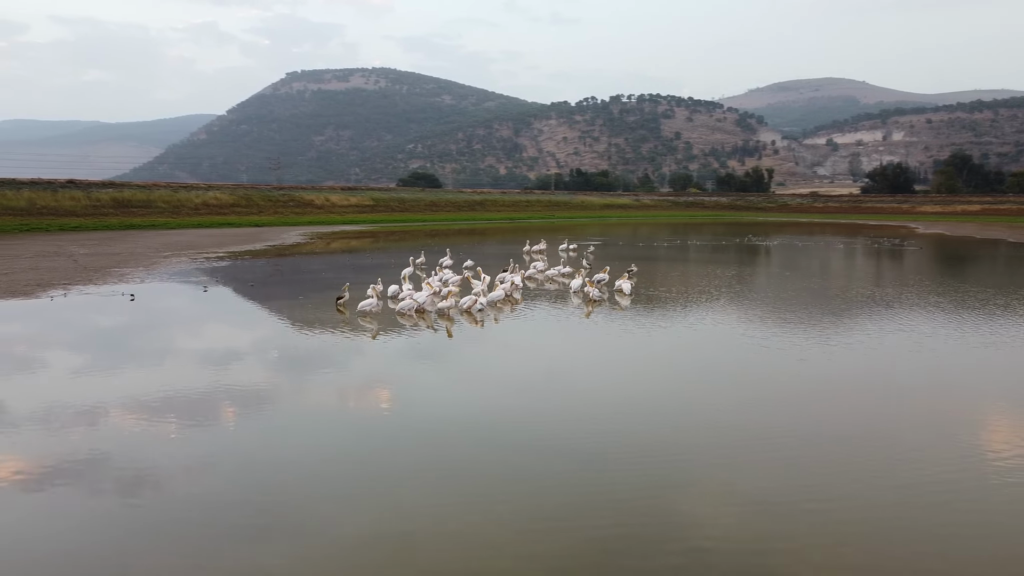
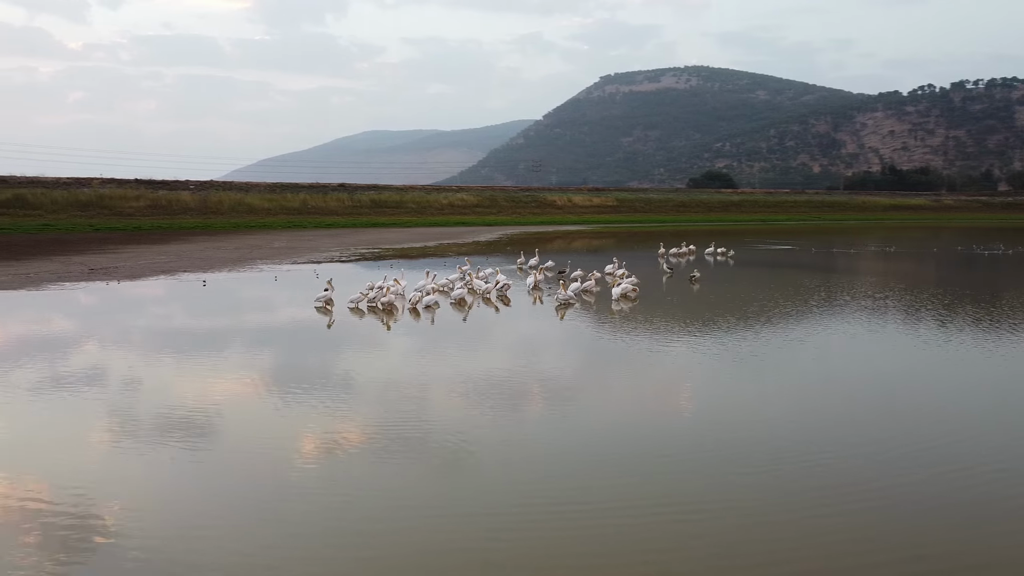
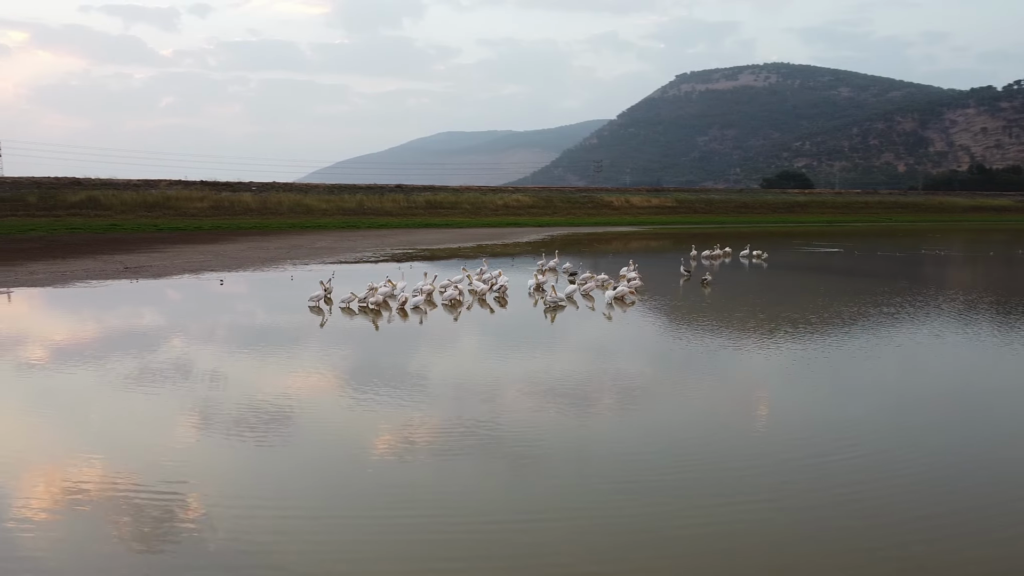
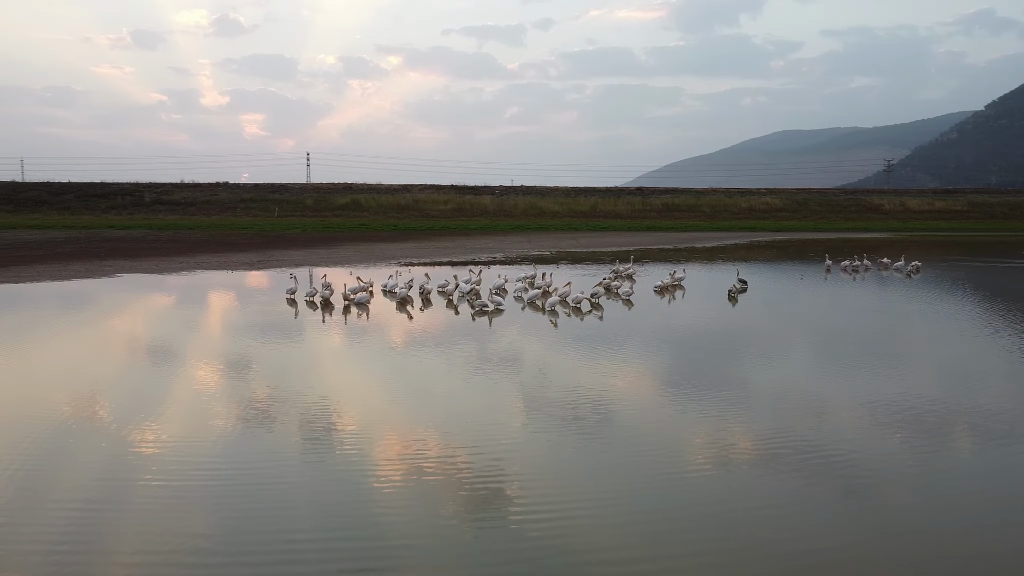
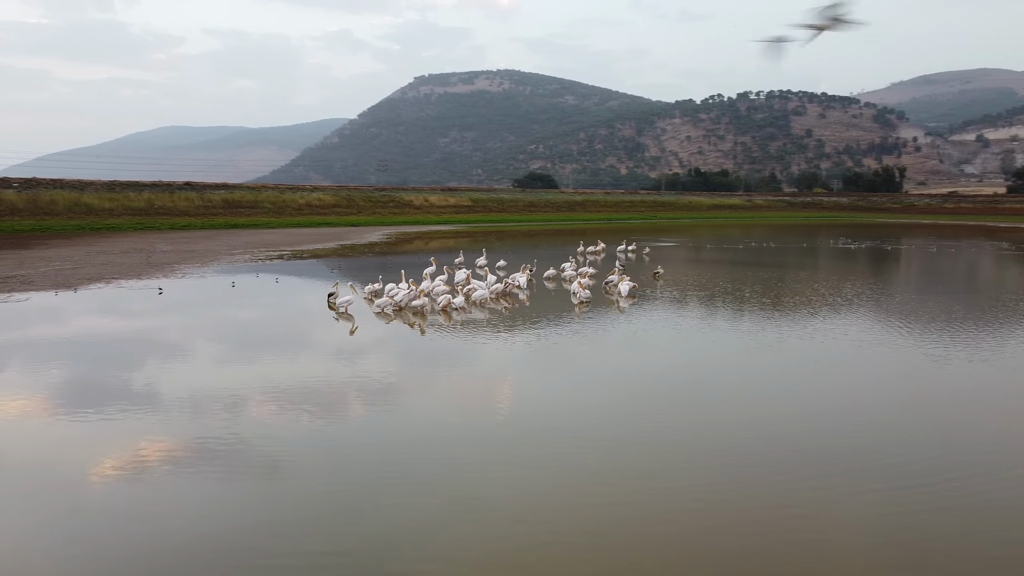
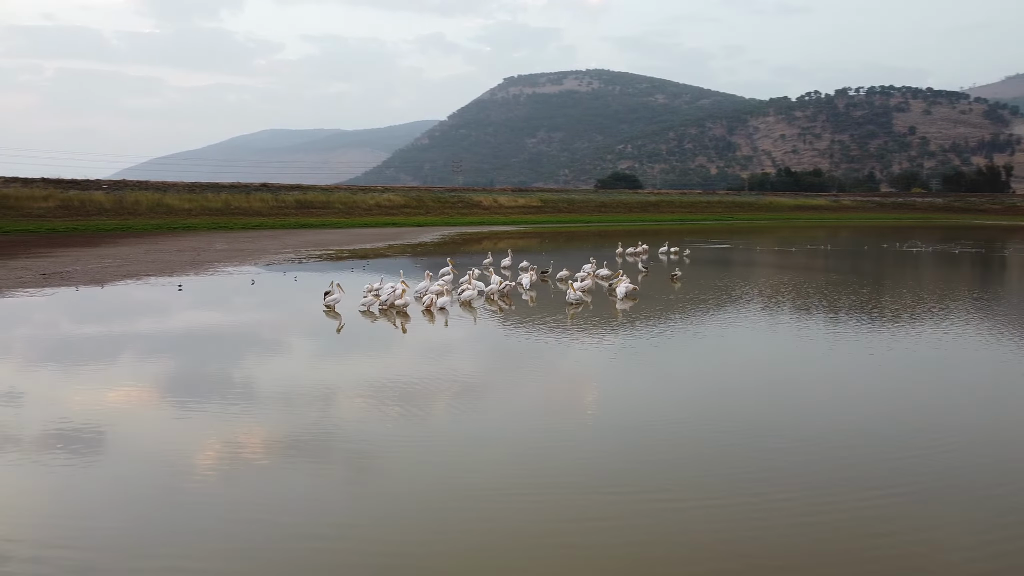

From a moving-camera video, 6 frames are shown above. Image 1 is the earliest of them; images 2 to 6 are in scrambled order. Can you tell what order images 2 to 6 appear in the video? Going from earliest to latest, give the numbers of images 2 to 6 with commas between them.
5, 6, 2, 3, 4
